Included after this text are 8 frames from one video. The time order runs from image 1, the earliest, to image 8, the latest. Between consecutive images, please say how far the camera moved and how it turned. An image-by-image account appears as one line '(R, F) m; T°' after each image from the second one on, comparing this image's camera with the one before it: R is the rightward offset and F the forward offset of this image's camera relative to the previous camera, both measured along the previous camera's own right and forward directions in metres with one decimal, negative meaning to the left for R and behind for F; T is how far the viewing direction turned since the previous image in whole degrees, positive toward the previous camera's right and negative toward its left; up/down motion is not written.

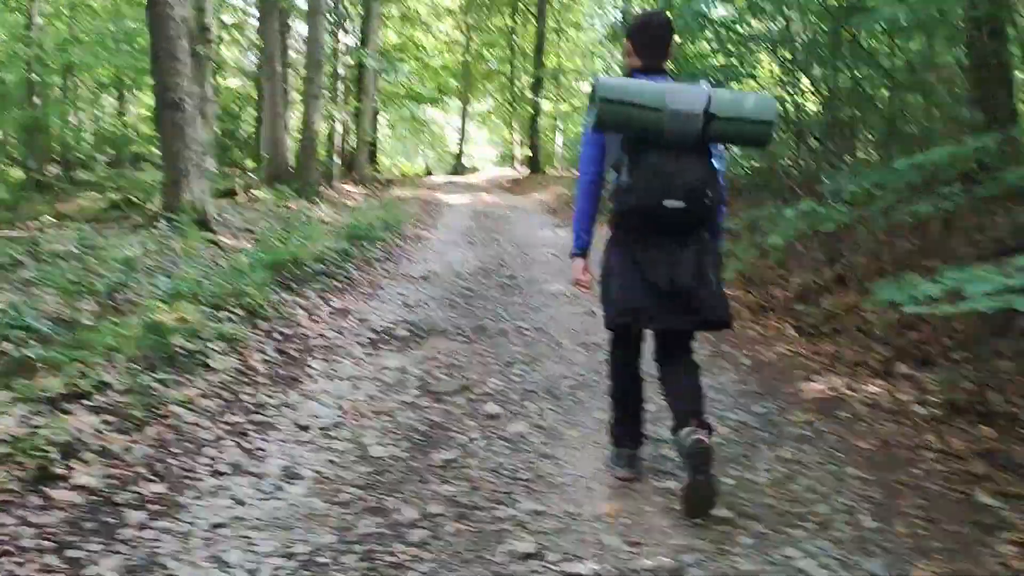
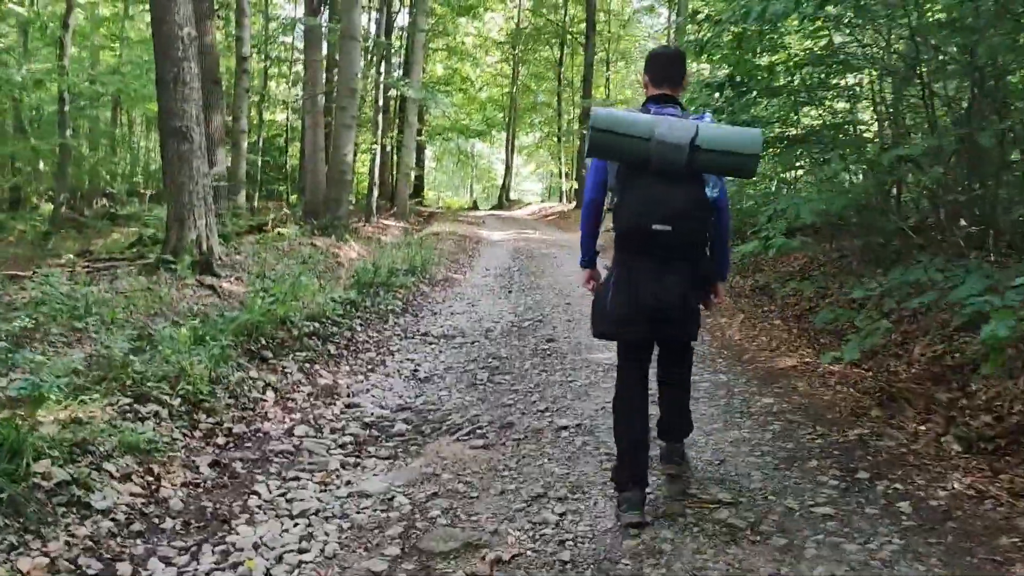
(+0.1, +1.6) m; -3°
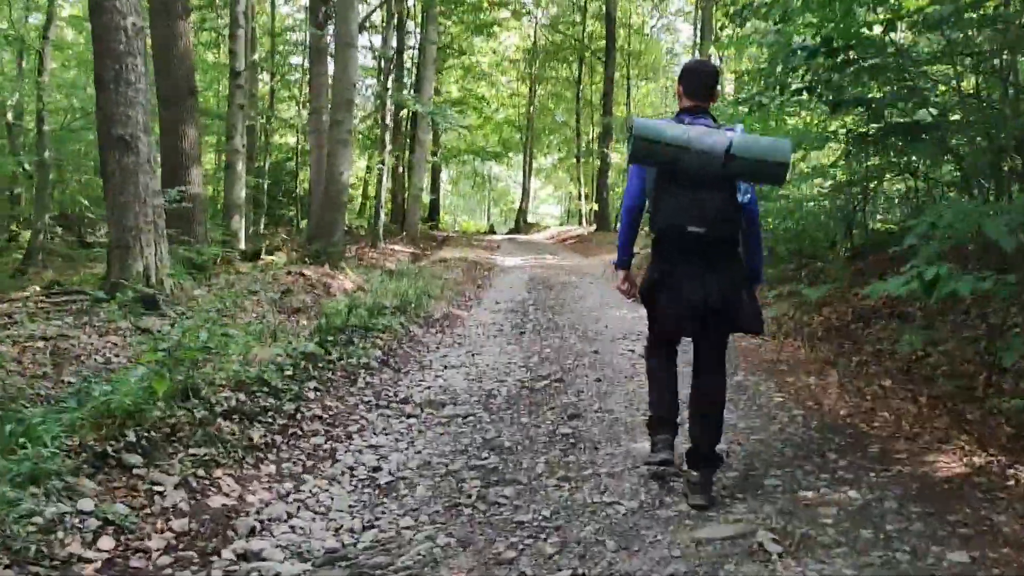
(+0.1, +2.0) m; -1°
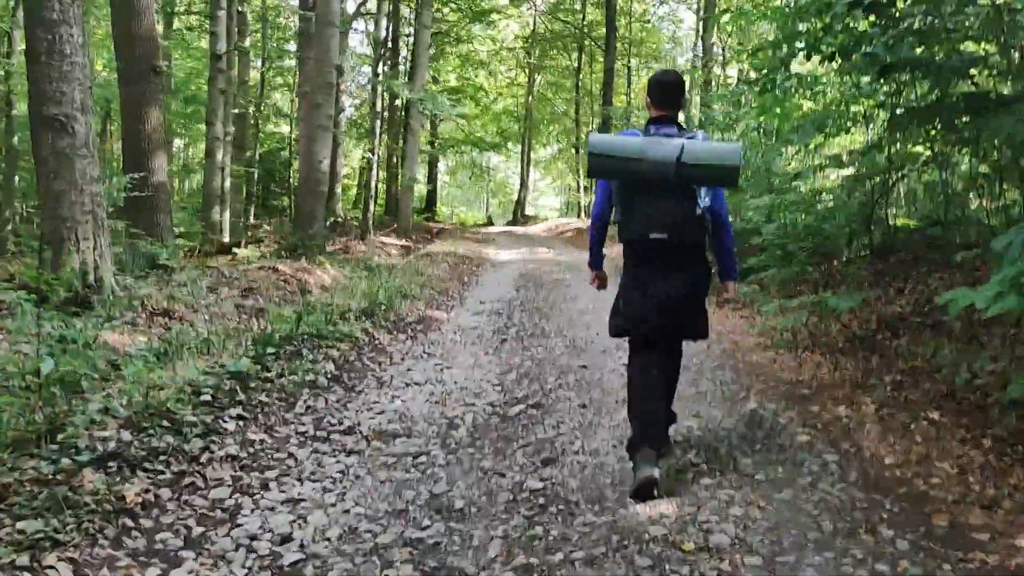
(+0.2, +1.0) m; 0°
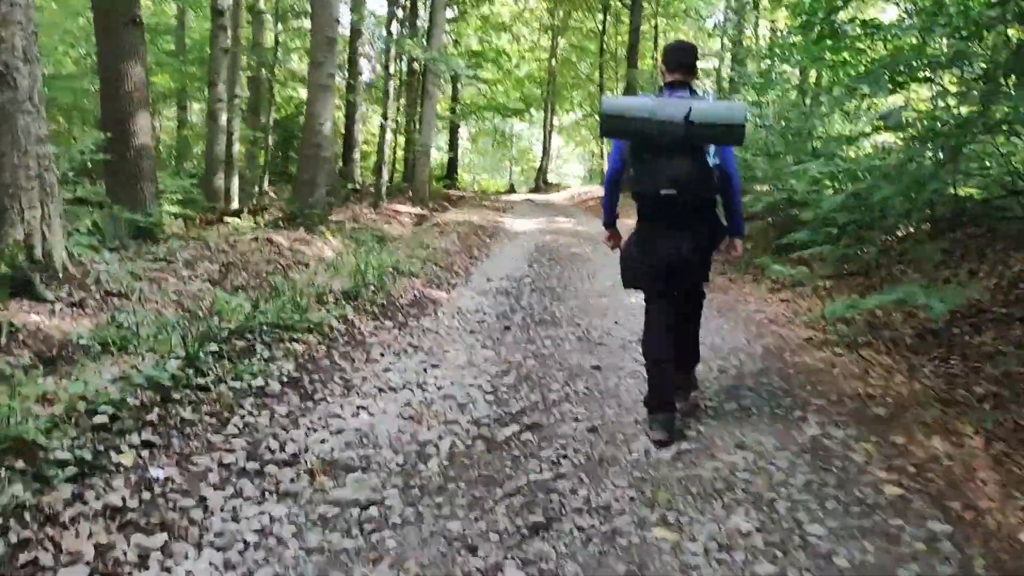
(+0.2, +1.2) m; -2°
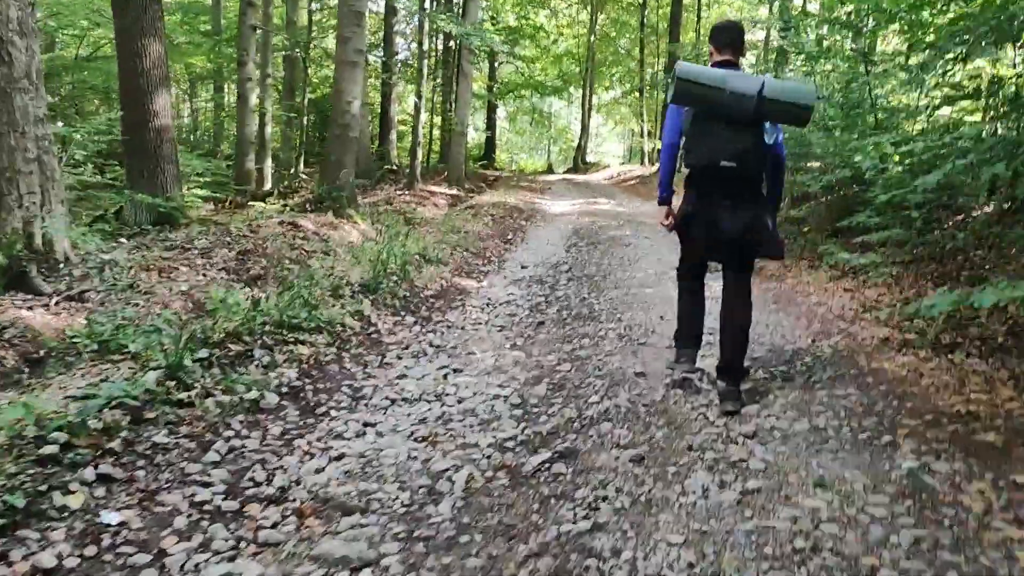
(0.0, +0.7) m; -3°
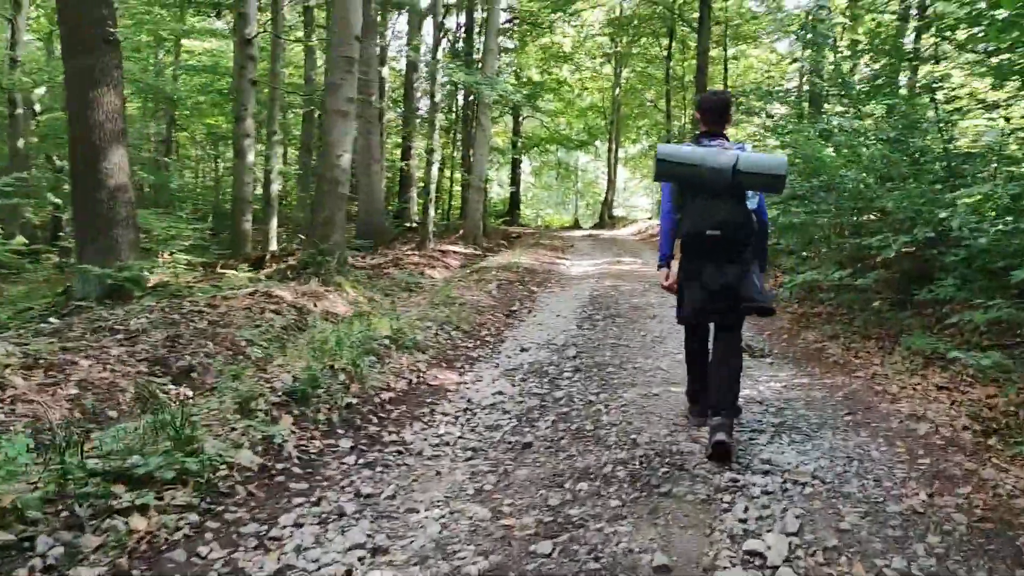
(+0.3, +1.7) m; -2°
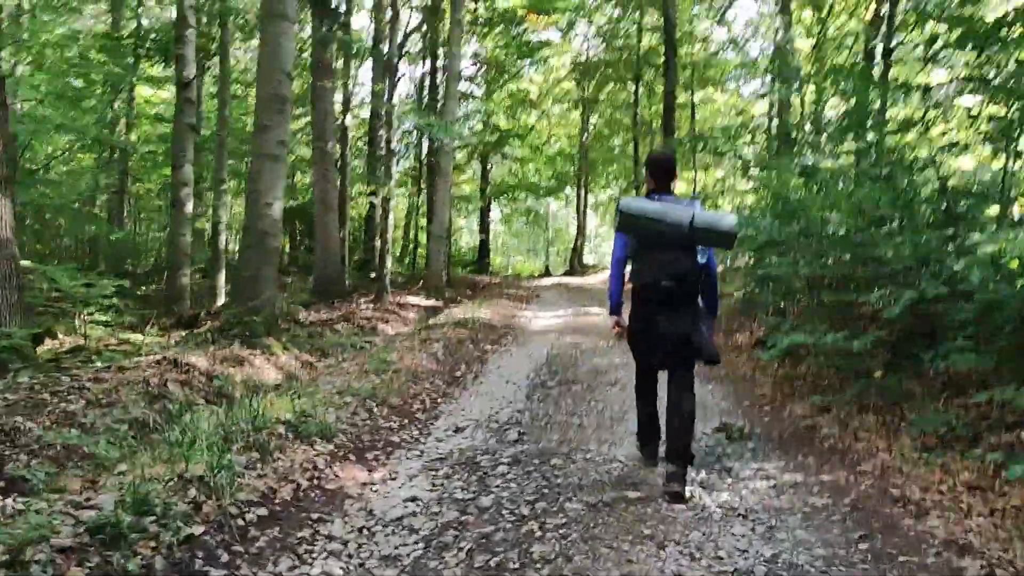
(+0.4, +1.3) m; +2°
